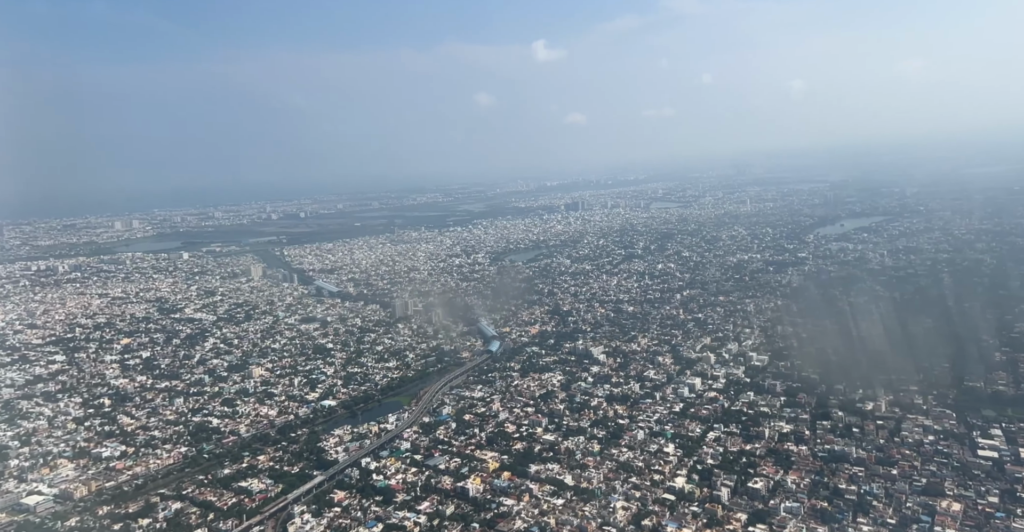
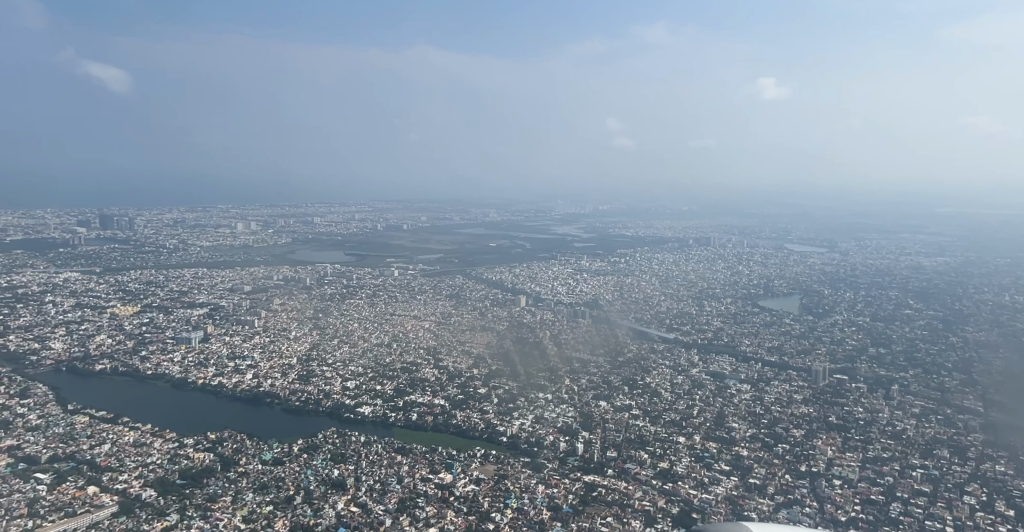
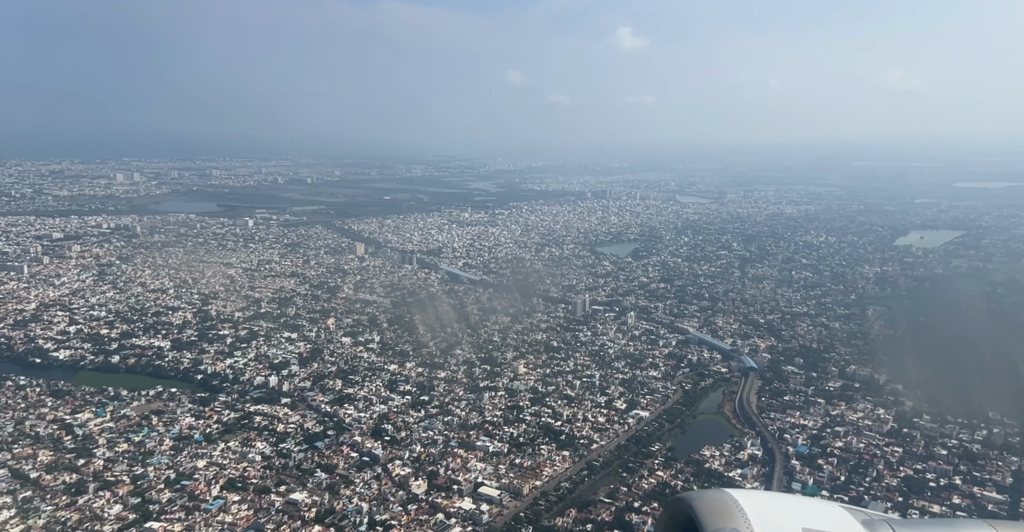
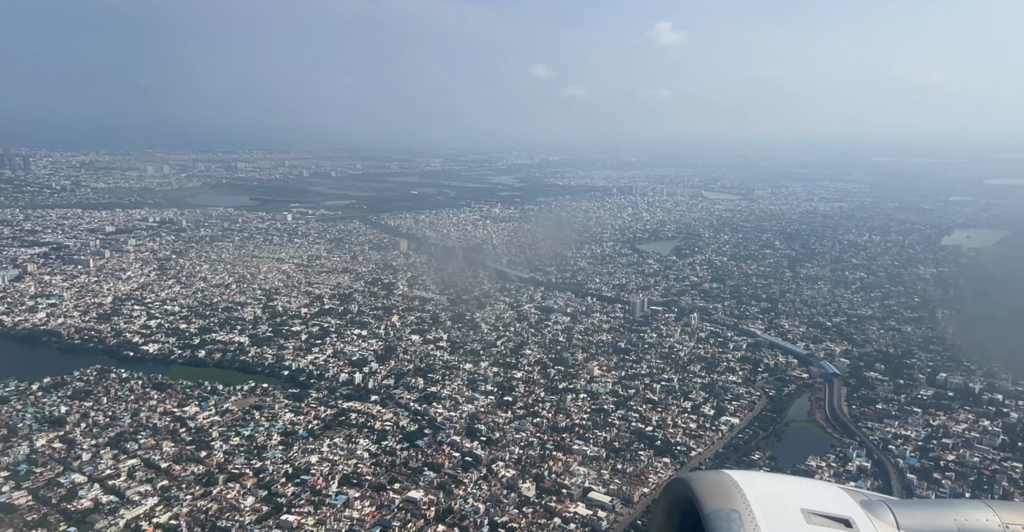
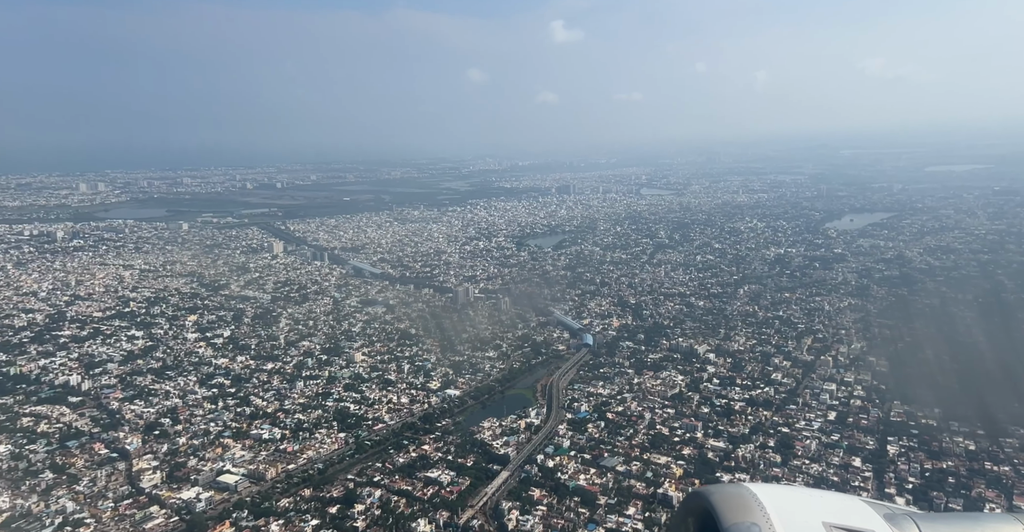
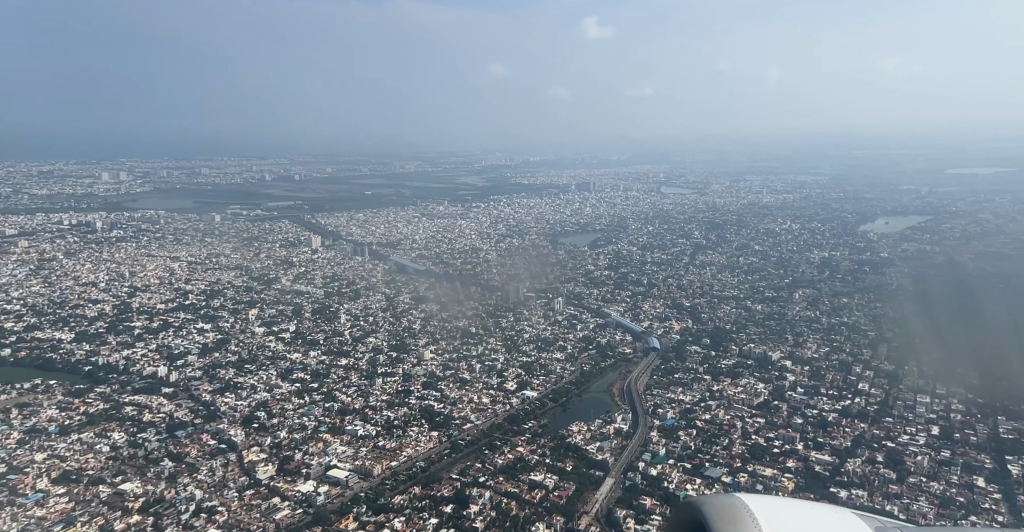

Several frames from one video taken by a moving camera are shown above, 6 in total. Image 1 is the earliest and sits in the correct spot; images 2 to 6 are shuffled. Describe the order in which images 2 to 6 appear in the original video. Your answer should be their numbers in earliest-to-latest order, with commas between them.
5, 6, 3, 4, 2
